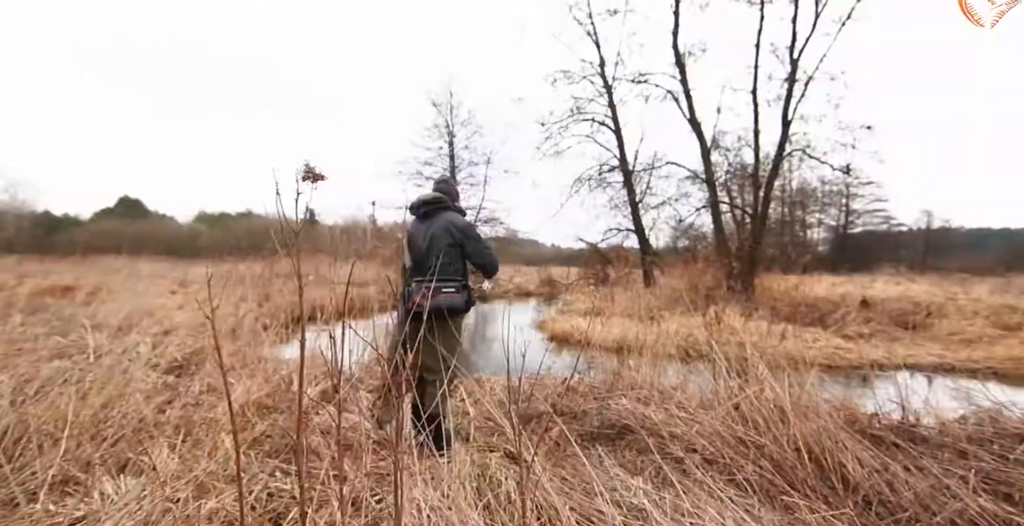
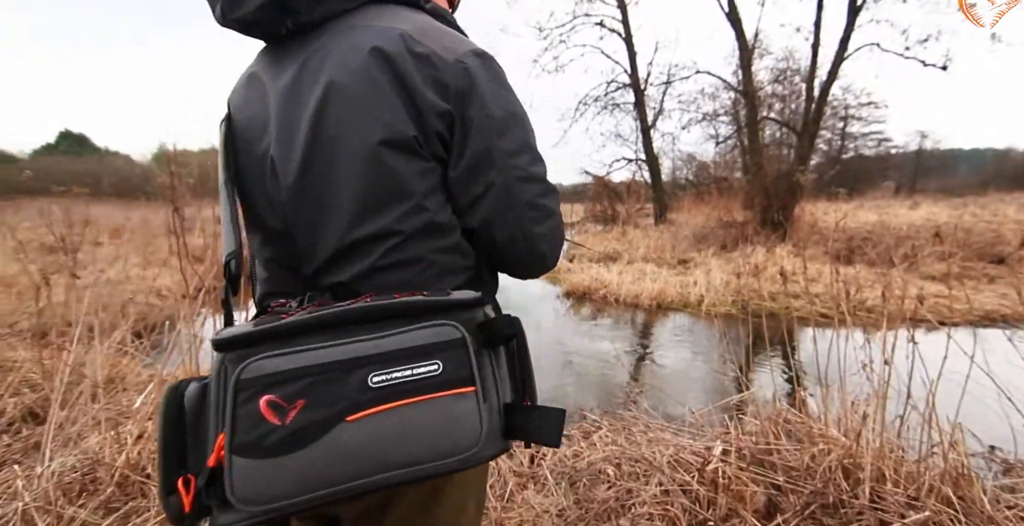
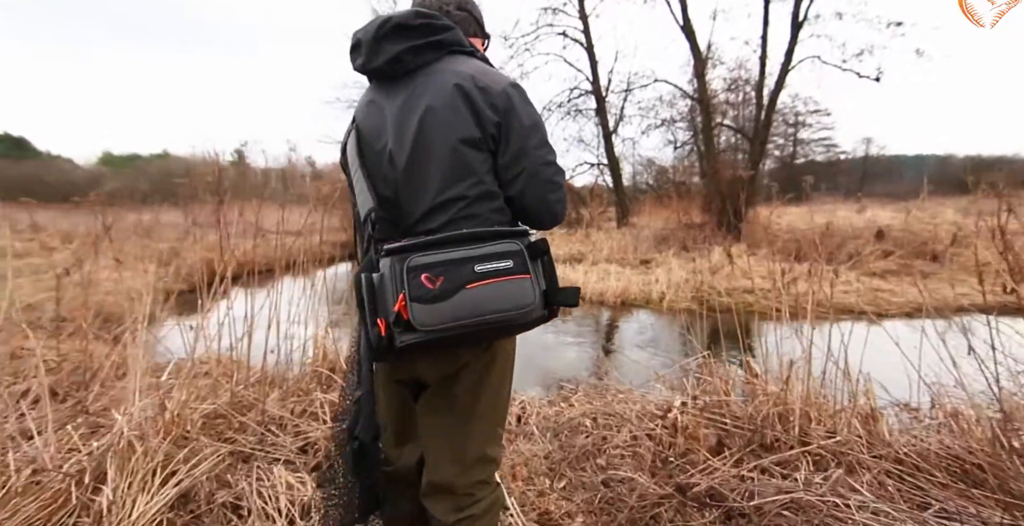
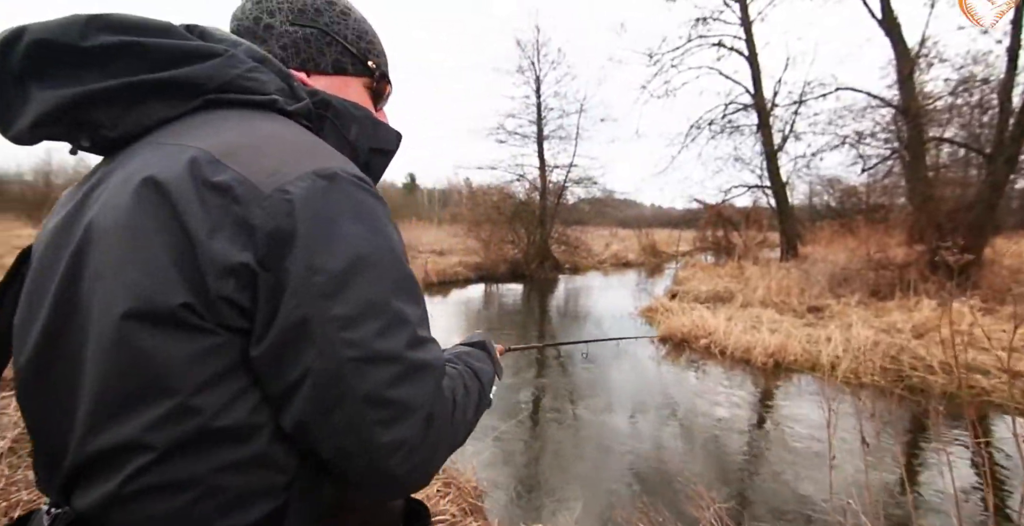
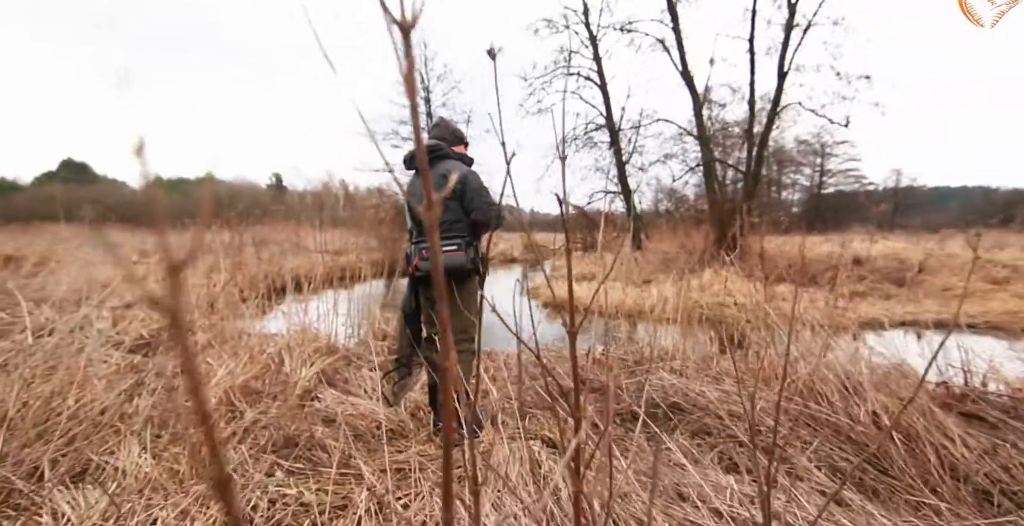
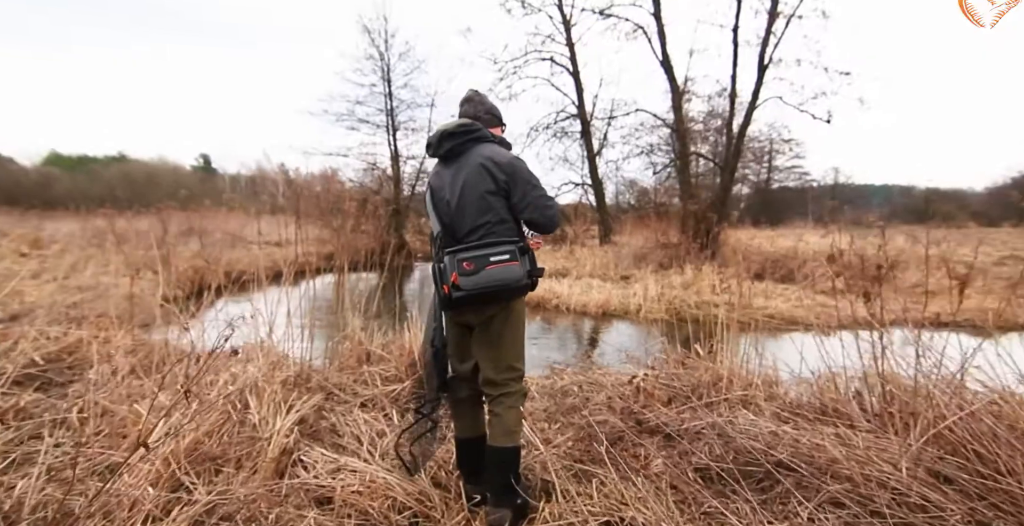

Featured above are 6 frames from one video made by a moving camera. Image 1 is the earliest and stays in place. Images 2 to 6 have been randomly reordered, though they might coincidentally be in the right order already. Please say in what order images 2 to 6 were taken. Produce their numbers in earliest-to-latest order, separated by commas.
5, 6, 3, 2, 4
